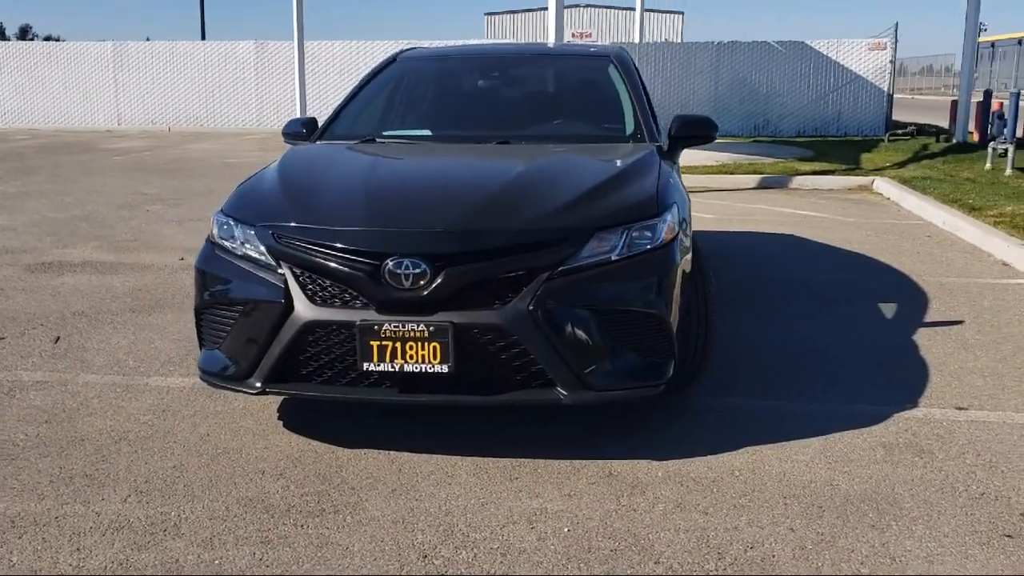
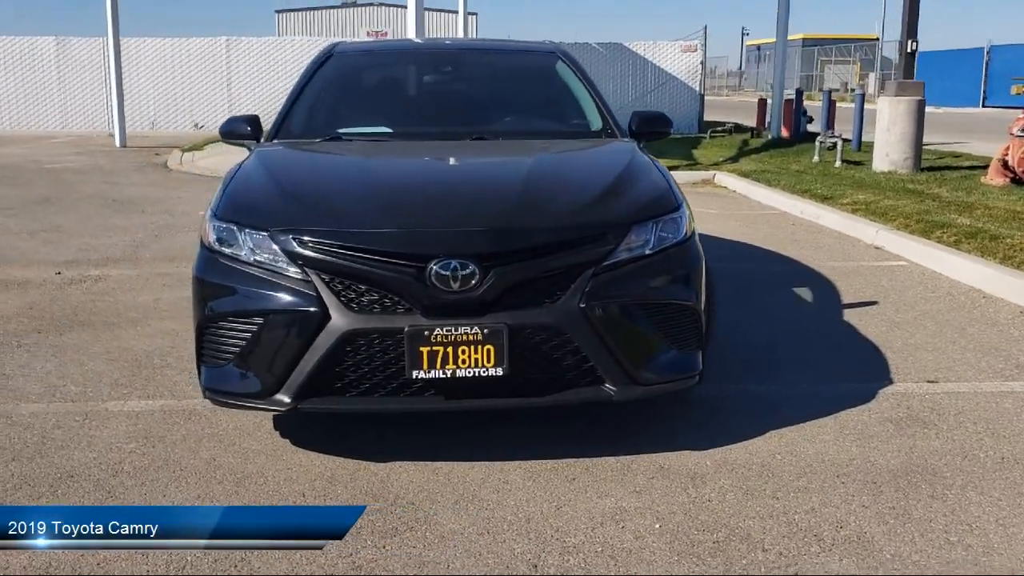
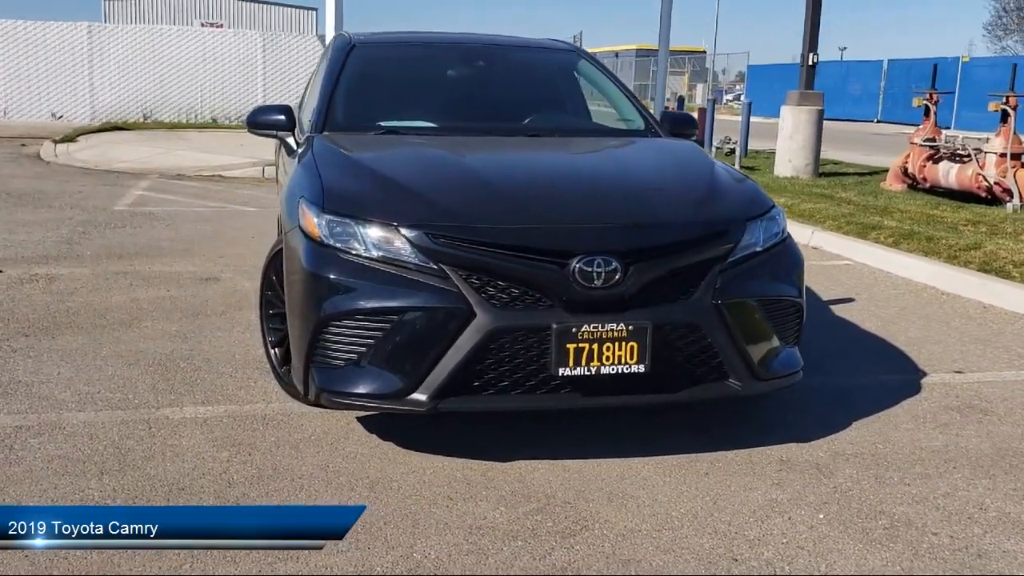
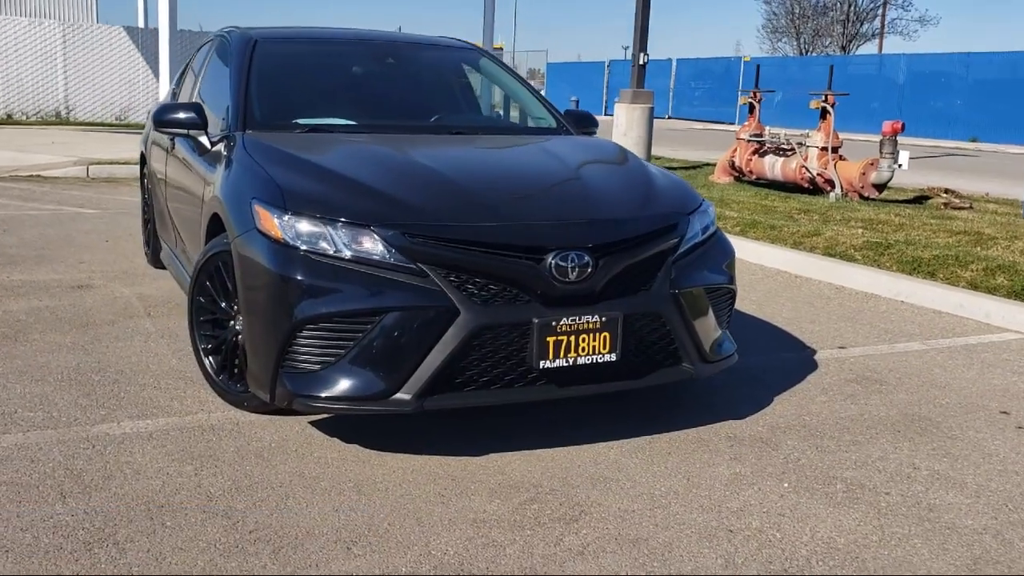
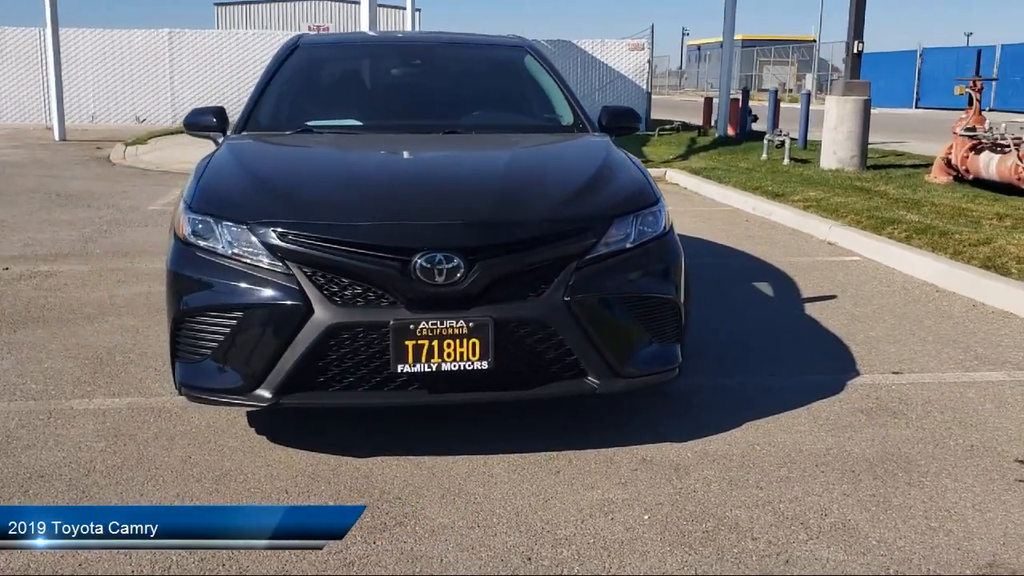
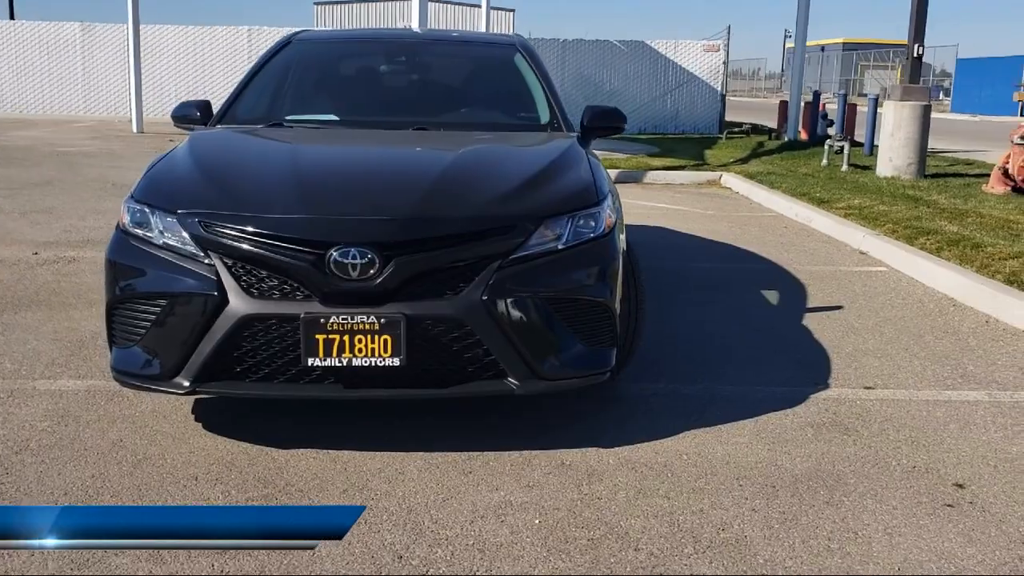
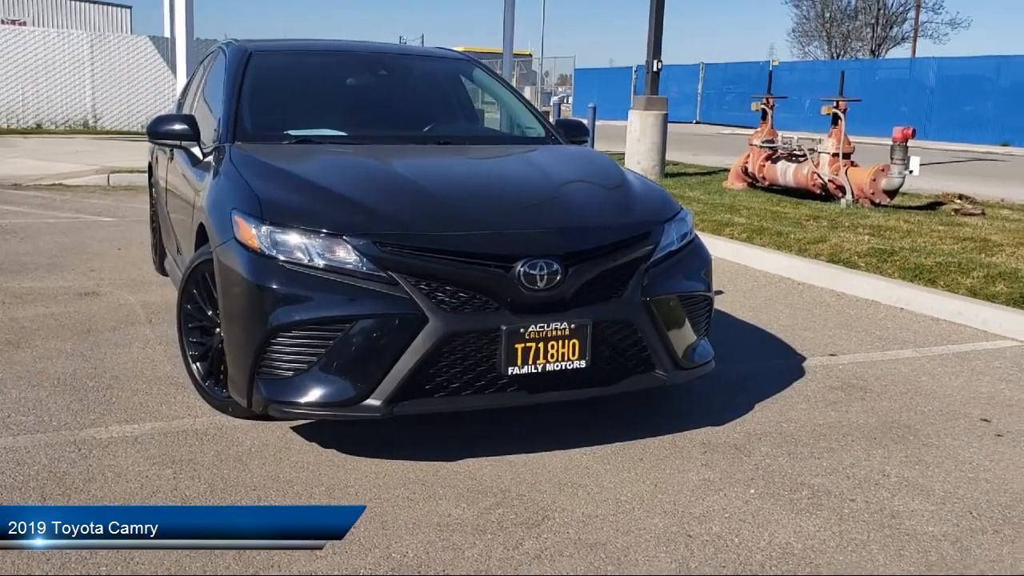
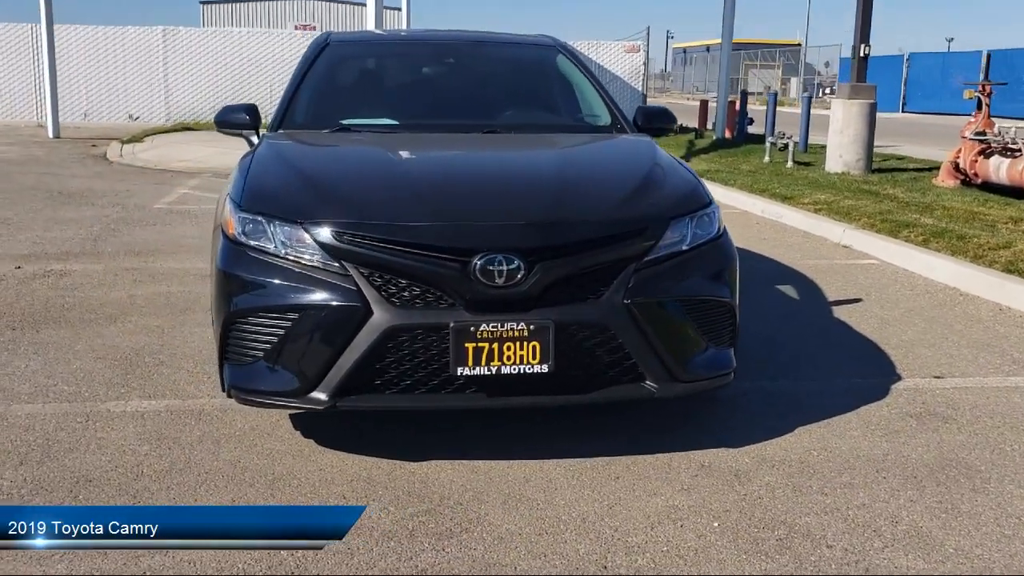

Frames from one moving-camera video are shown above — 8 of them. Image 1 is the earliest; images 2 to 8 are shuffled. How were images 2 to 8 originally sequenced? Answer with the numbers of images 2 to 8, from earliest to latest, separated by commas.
6, 2, 5, 8, 3, 7, 4
